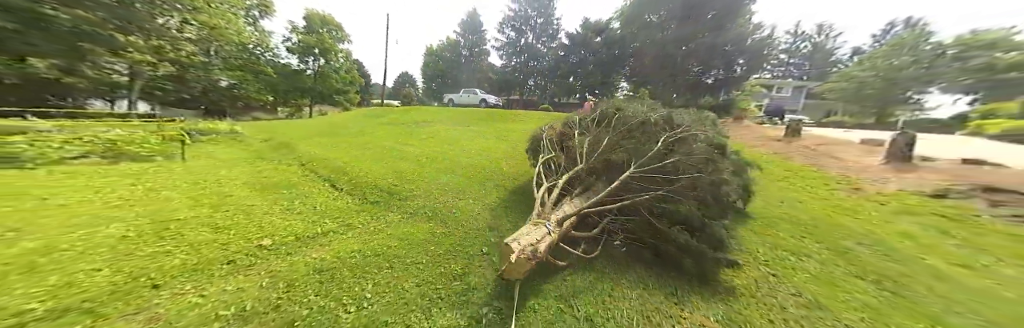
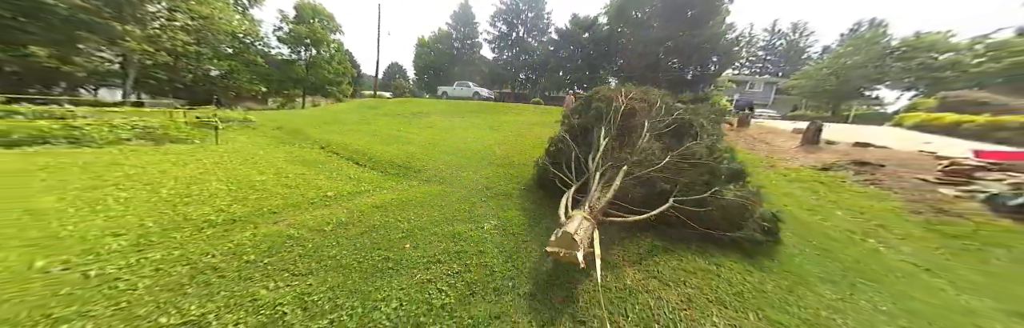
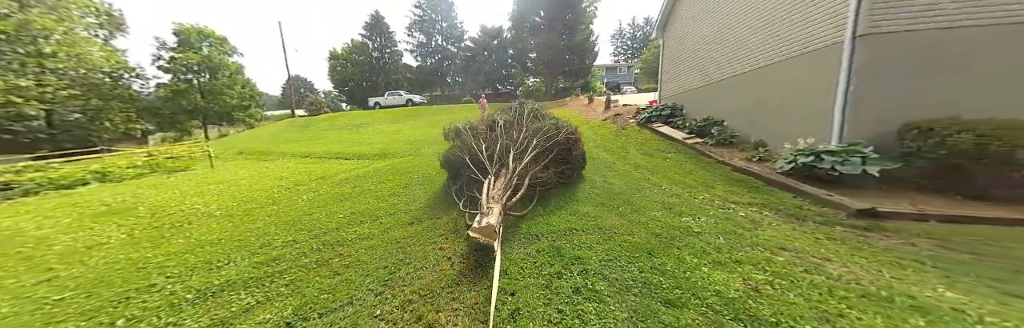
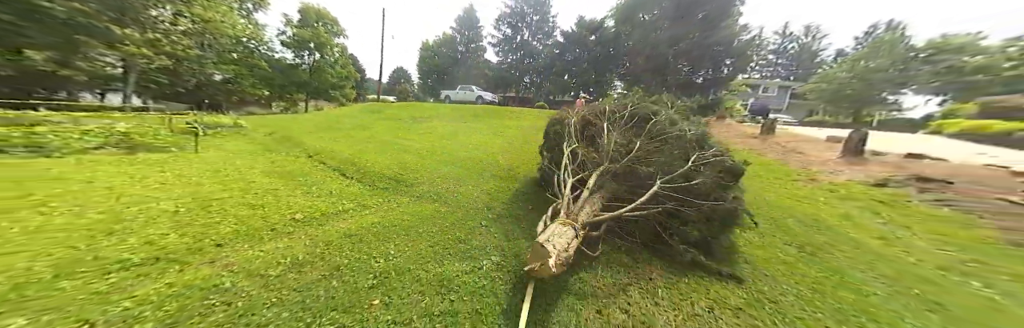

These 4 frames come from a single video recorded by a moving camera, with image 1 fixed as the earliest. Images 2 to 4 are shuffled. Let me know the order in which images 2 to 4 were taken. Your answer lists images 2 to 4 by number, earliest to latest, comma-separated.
4, 2, 3
